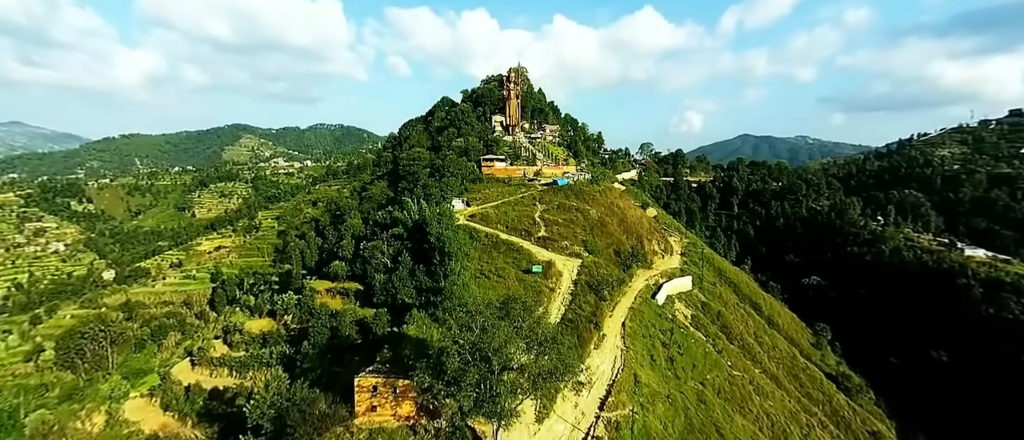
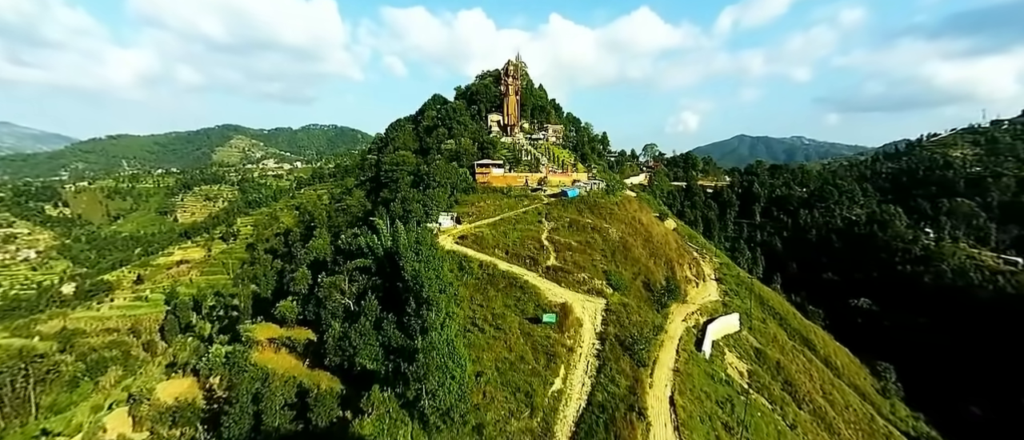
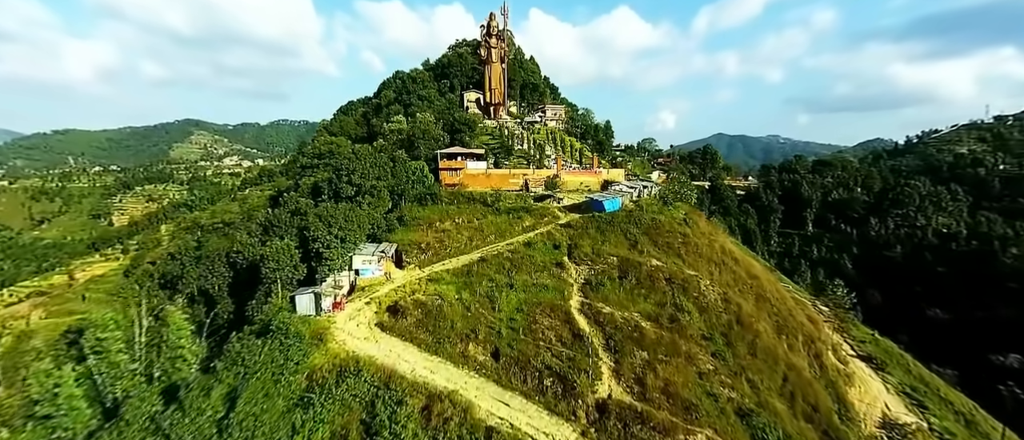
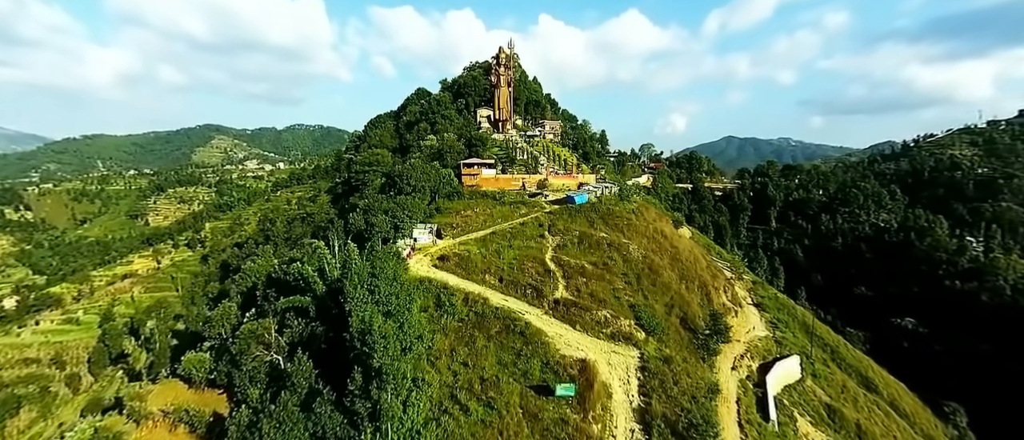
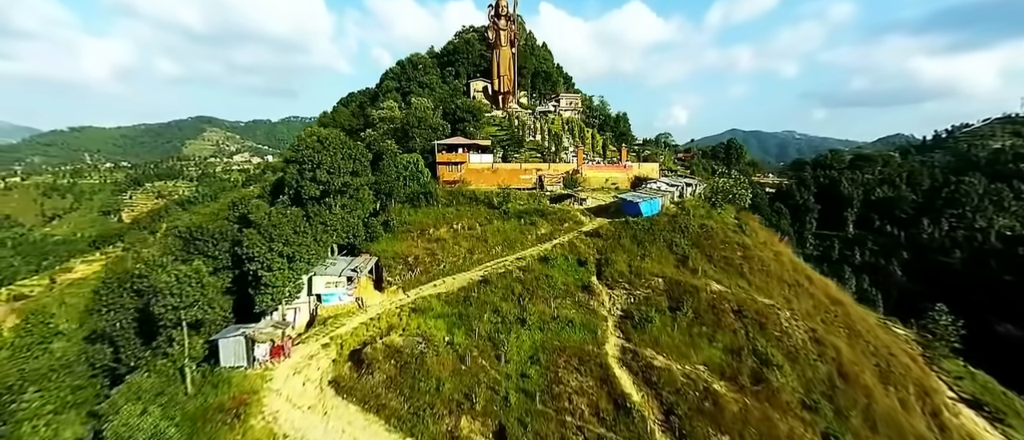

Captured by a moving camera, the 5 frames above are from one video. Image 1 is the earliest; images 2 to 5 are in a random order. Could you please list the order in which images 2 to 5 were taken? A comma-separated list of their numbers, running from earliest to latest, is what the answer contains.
2, 4, 3, 5
